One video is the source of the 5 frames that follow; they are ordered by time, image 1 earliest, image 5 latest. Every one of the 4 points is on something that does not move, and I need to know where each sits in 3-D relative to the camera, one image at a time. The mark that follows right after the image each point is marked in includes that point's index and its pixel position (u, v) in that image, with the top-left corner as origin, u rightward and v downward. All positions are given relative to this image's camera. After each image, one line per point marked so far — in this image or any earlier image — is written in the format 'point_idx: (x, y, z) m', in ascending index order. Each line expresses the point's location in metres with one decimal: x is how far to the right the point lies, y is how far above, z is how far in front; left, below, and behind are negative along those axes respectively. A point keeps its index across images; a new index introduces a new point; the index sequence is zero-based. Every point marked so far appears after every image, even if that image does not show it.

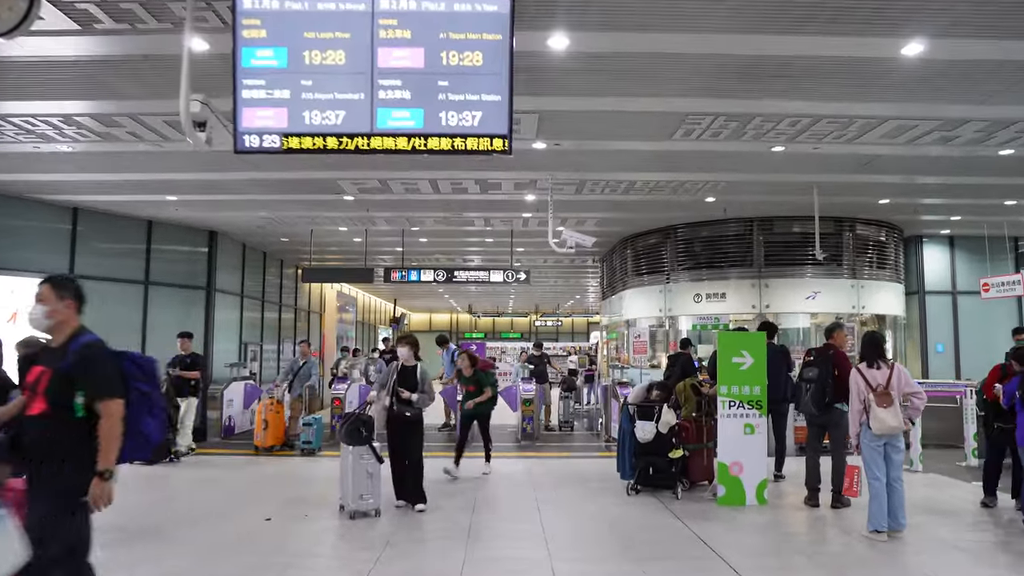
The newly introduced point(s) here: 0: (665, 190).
0: (+1.8, +1.2, +9.5) m
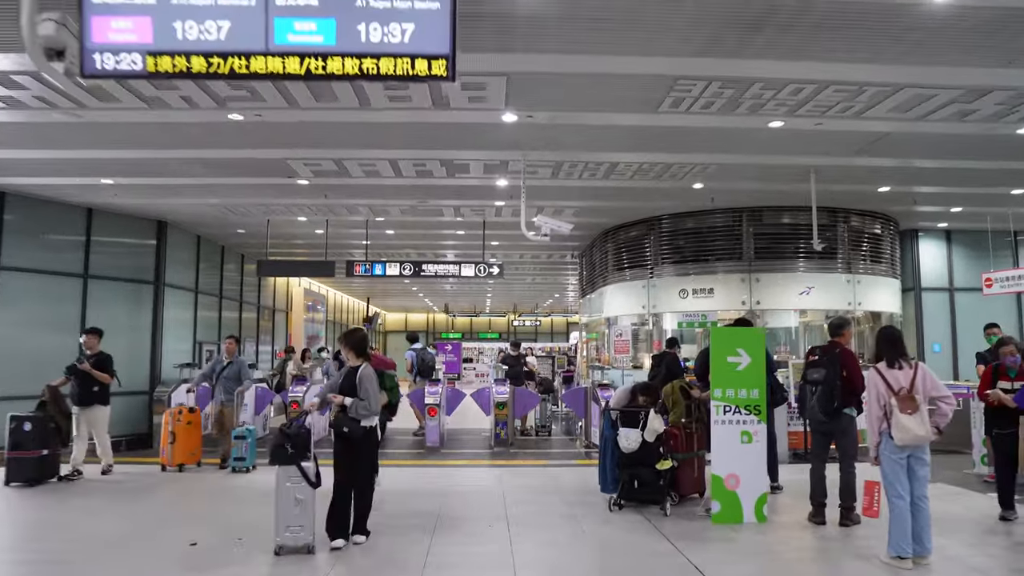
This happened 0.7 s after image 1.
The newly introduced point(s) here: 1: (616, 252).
0: (+1.5, +1.2, +8.7) m
1: (+1.6, +0.6, +12.5) m
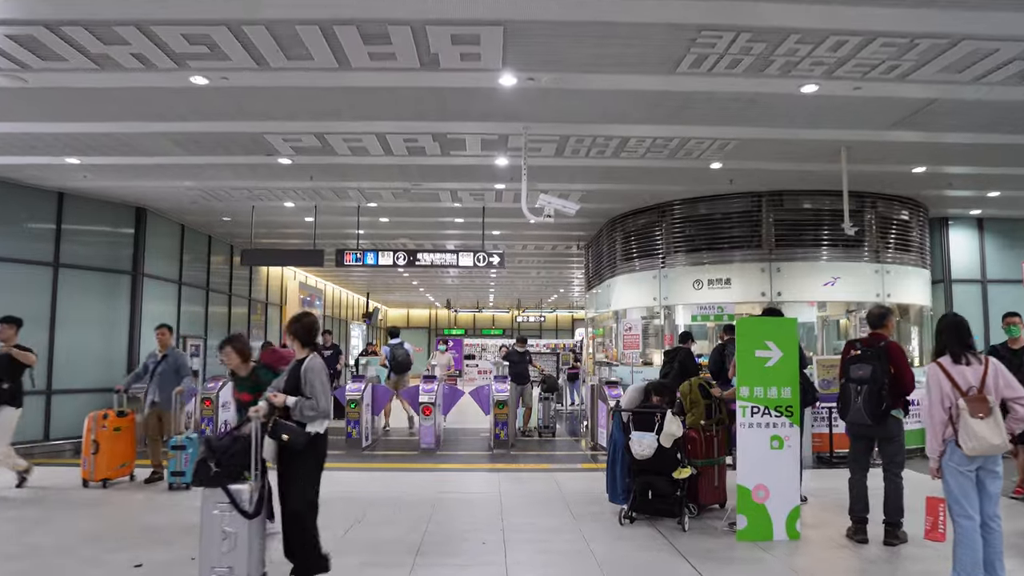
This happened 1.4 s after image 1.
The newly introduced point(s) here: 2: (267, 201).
0: (+1.5, +1.4, +8.0) m
1: (+1.7, +0.7, +11.7) m
2: (-3.3, +1.2, +10.6) m
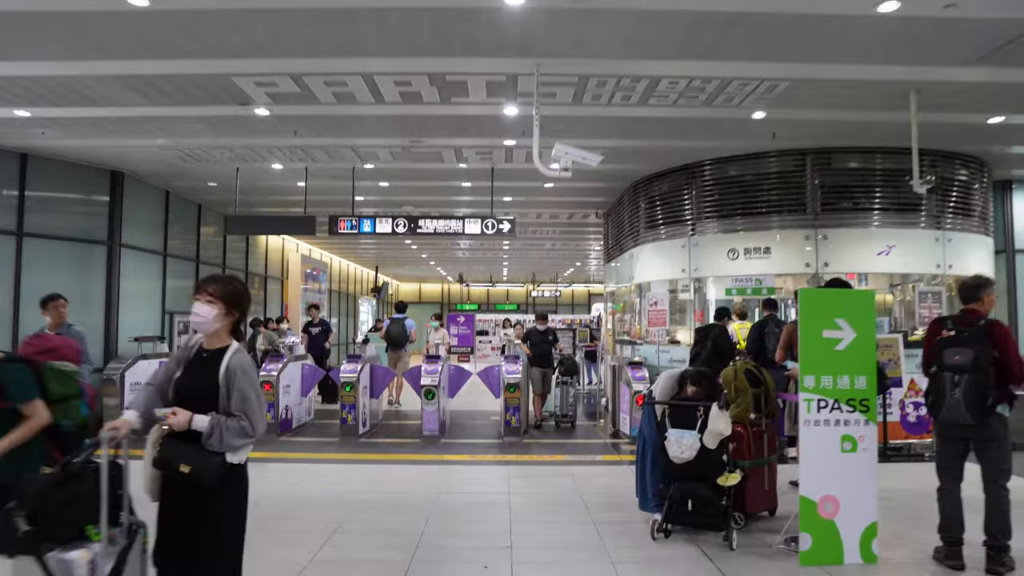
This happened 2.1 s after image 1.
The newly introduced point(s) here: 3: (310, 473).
0: (+1.6, +1.6, +6.8) m
1: (+1.8, +1.1, +10.6) m
2: (-3.1, +1.5, +9.5) m
3: (-1.8, -1.7, +7.3) m
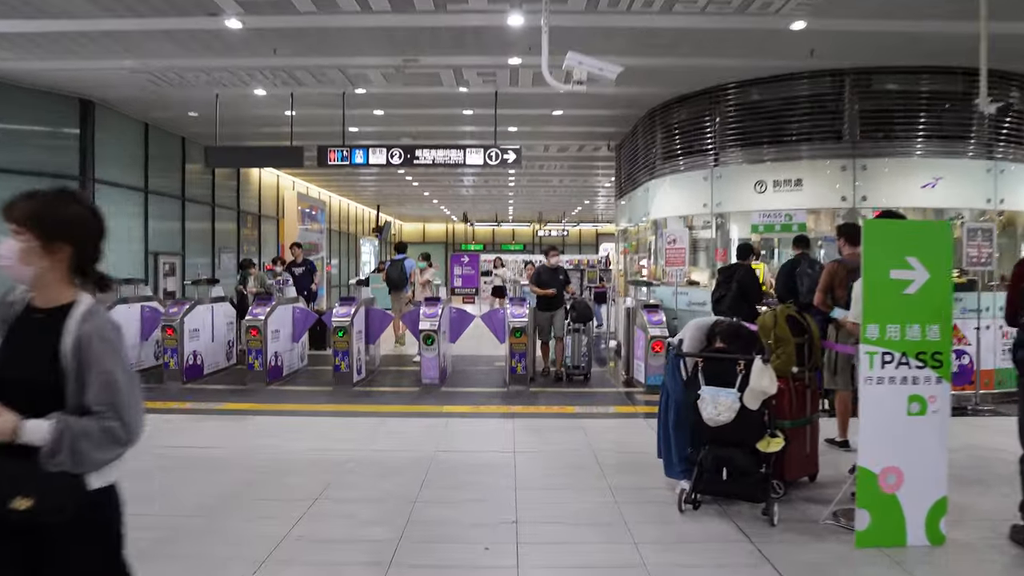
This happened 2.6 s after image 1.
0: (+1.6, +2.1, +6.0) m
1: (+1.9, +1.9, +9.8) m
2: (-3.0, +2.2, +8.7) m
3: (-1.8, -1.2, +6.7) m
